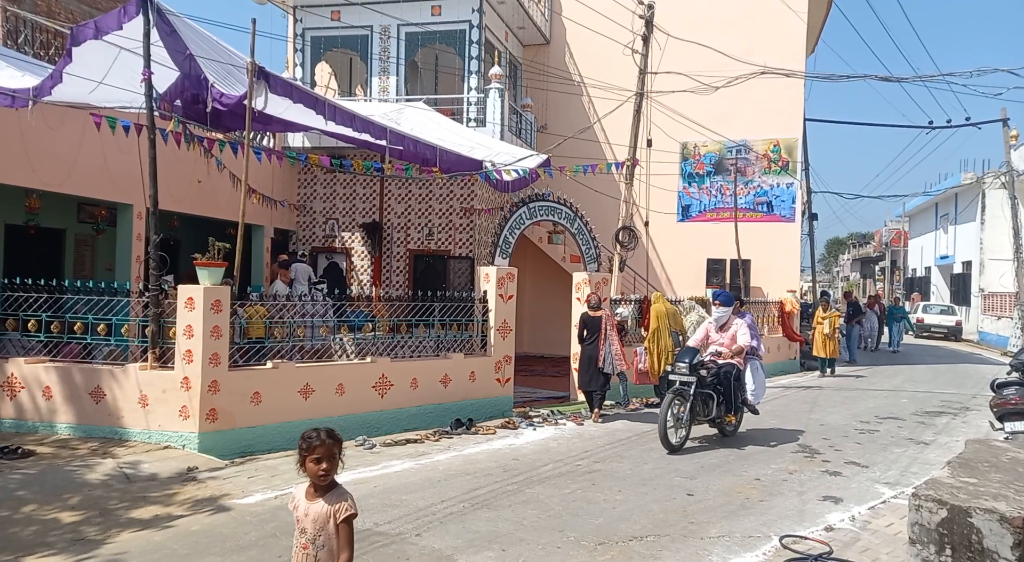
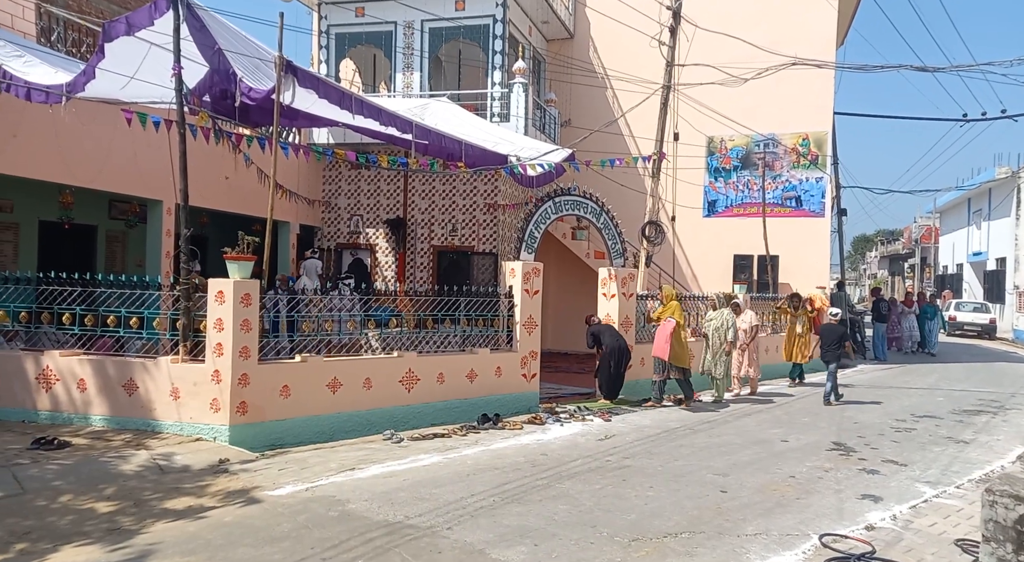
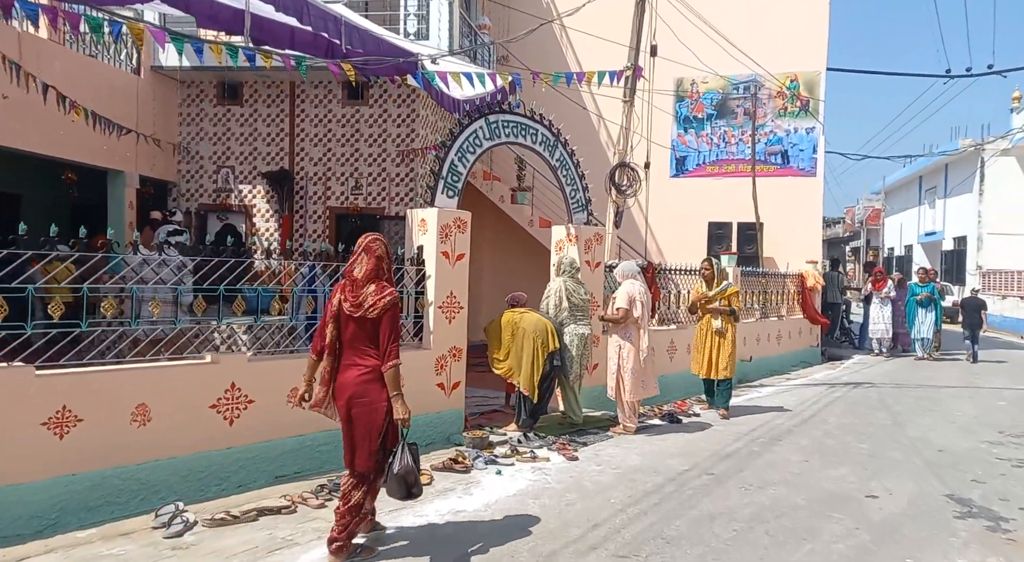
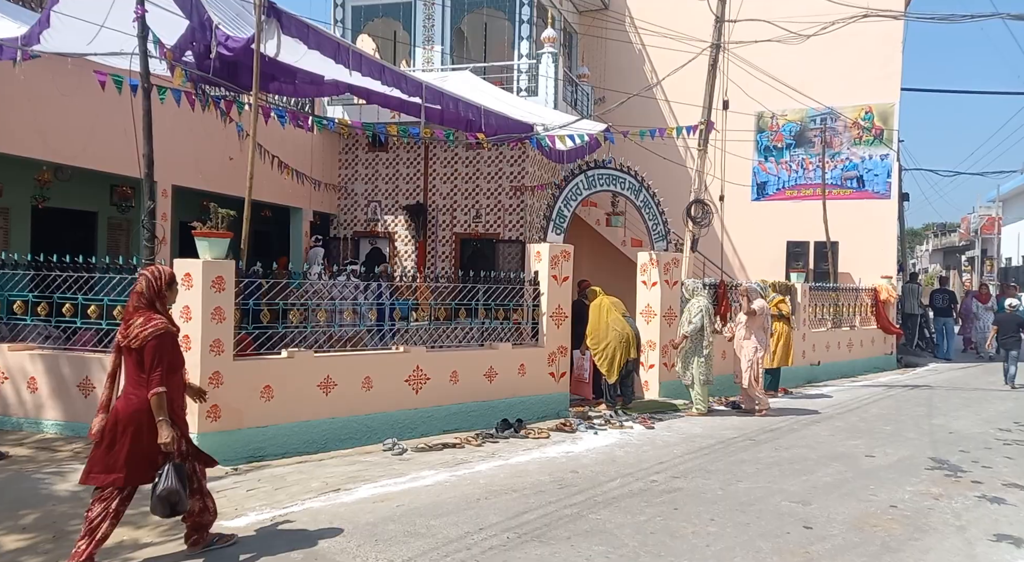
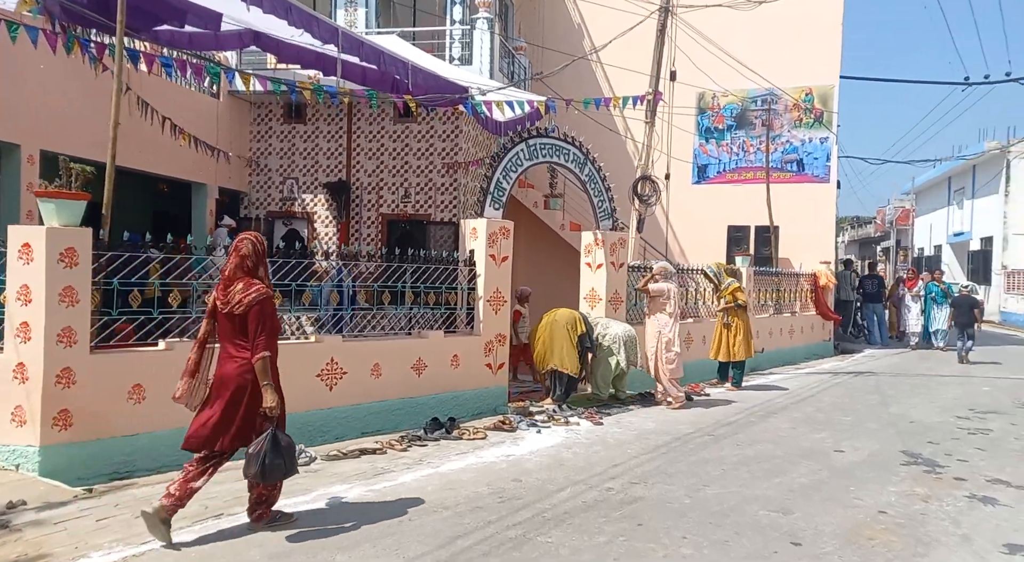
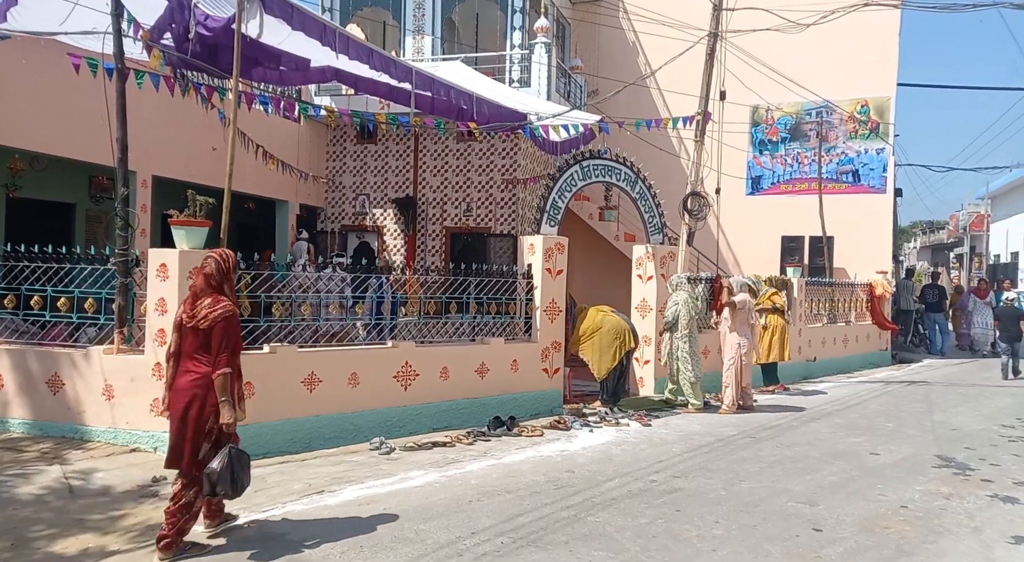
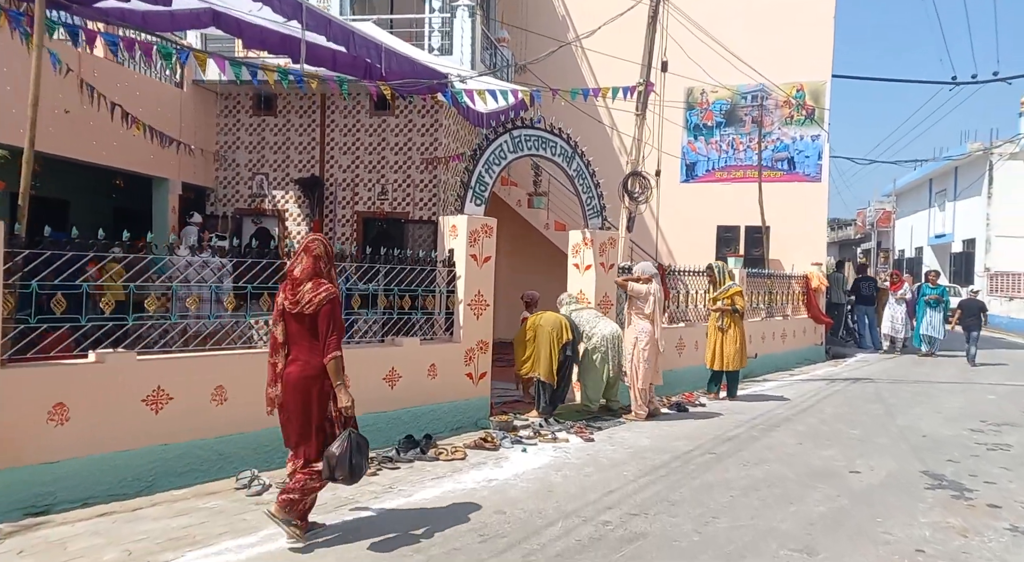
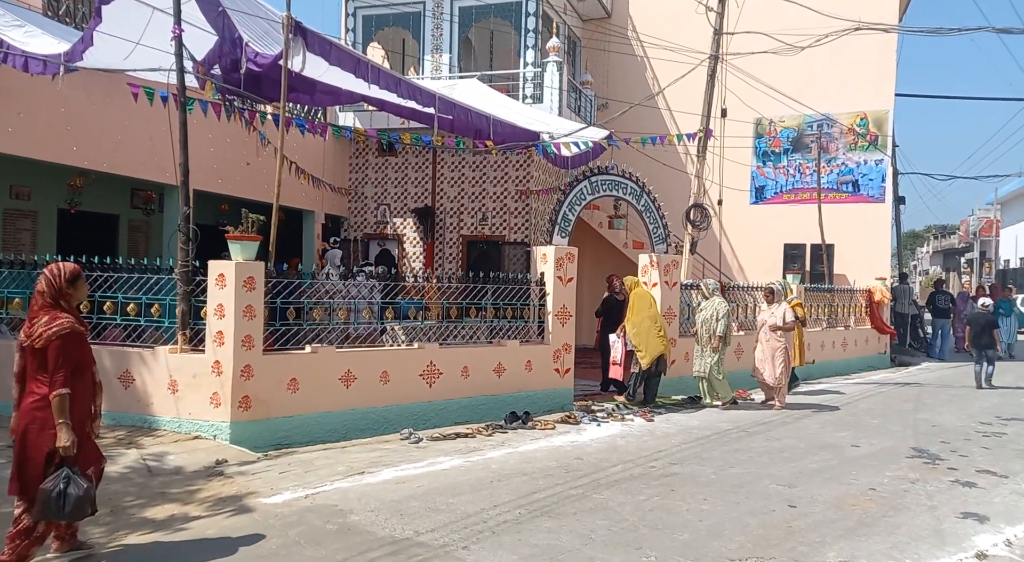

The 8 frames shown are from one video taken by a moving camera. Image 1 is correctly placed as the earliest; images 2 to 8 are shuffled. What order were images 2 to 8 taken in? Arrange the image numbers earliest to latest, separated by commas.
2, 8, 4, 6, 5, 7, 3
